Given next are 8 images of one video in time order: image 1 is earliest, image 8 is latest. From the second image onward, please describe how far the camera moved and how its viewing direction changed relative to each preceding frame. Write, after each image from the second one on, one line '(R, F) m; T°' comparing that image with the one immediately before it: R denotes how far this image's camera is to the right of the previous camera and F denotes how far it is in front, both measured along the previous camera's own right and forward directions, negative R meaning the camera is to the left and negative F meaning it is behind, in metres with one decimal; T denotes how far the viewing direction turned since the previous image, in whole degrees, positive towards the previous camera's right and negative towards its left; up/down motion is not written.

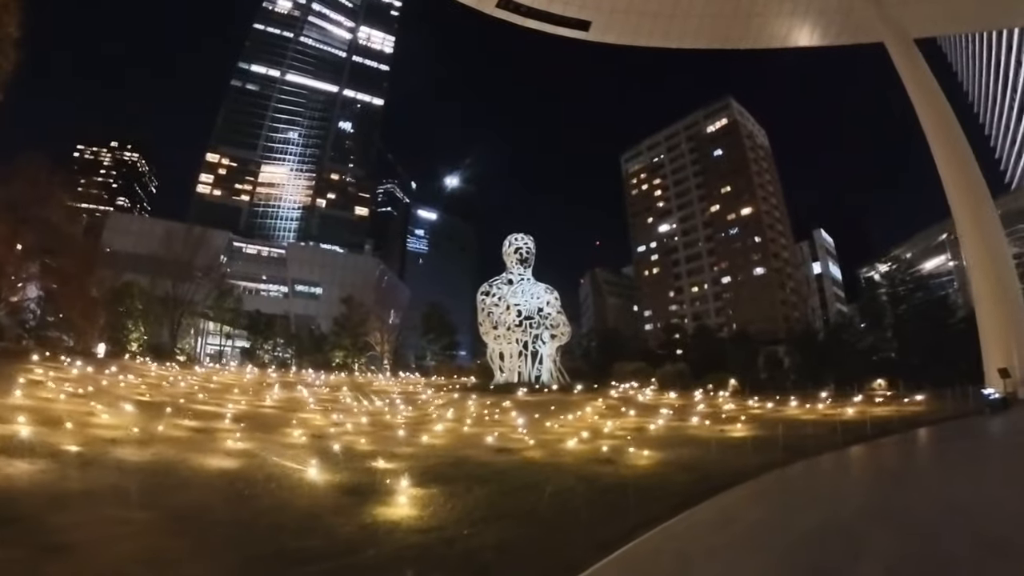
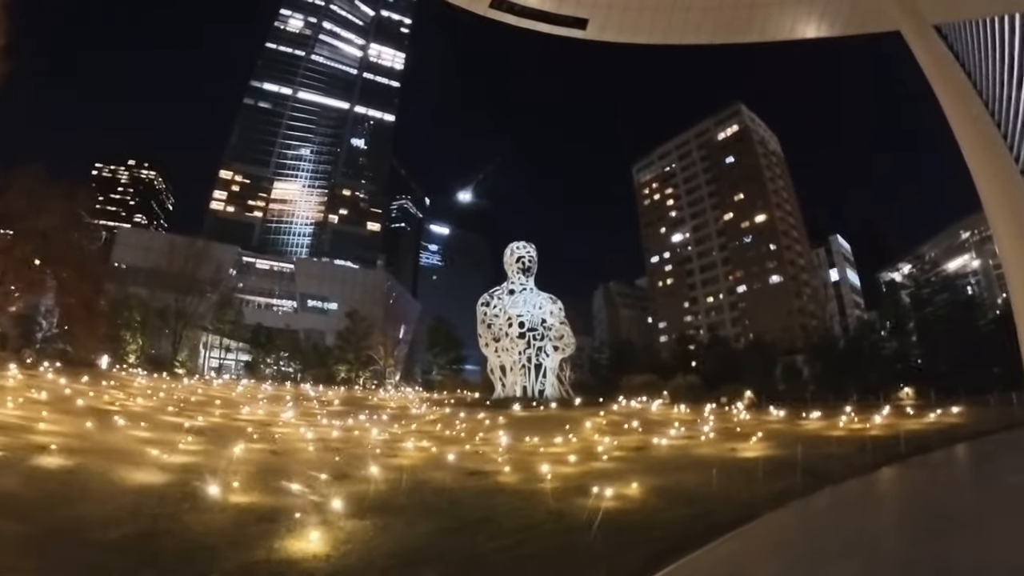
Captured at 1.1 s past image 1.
(+0.4, +1.0) m; -1°
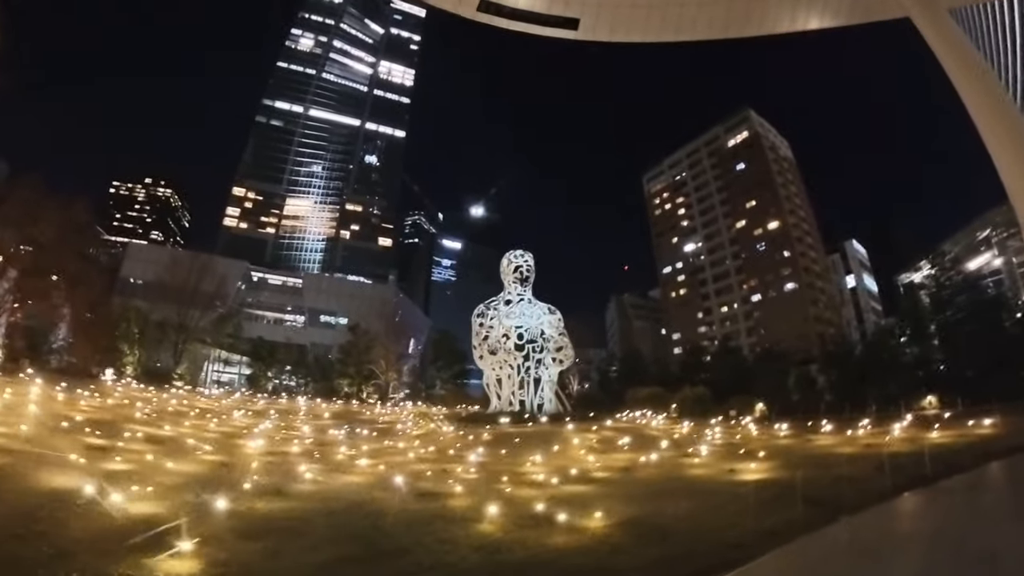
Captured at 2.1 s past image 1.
(+0.6, +1.0) m; -1°
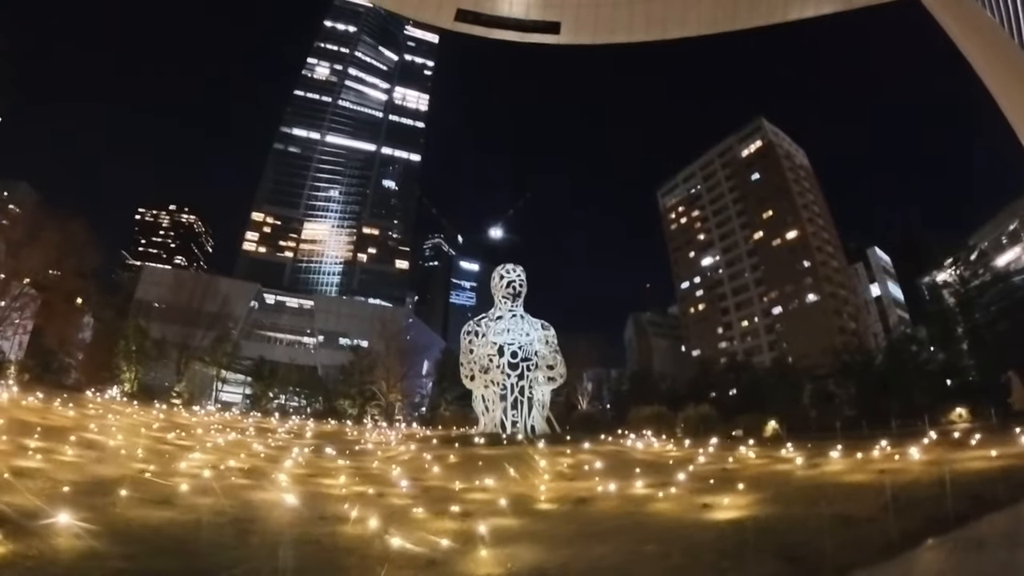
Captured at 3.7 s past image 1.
(+1.0, +1.3) m; -2°
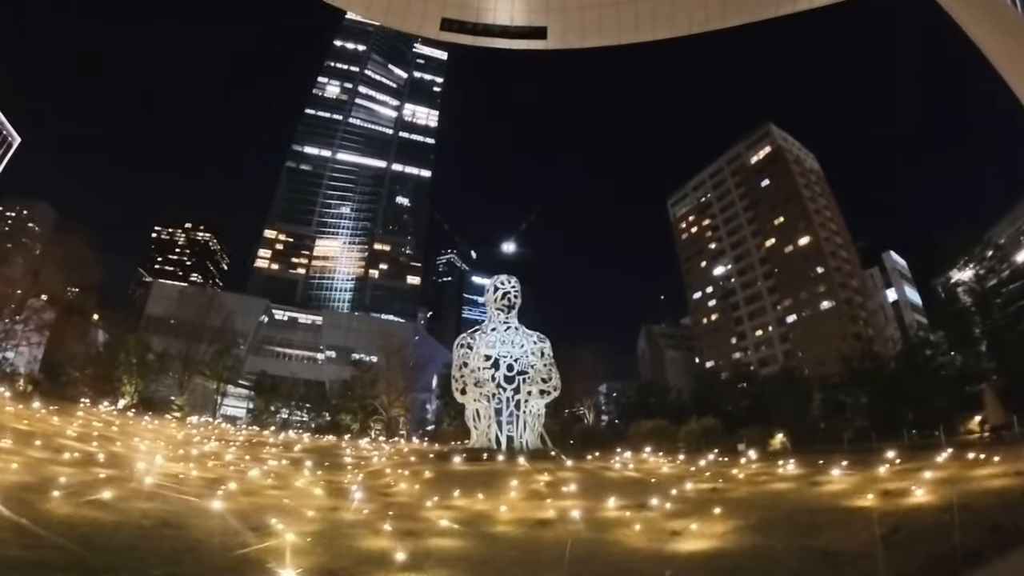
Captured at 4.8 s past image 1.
(+0.6, +0.8) m; -1°
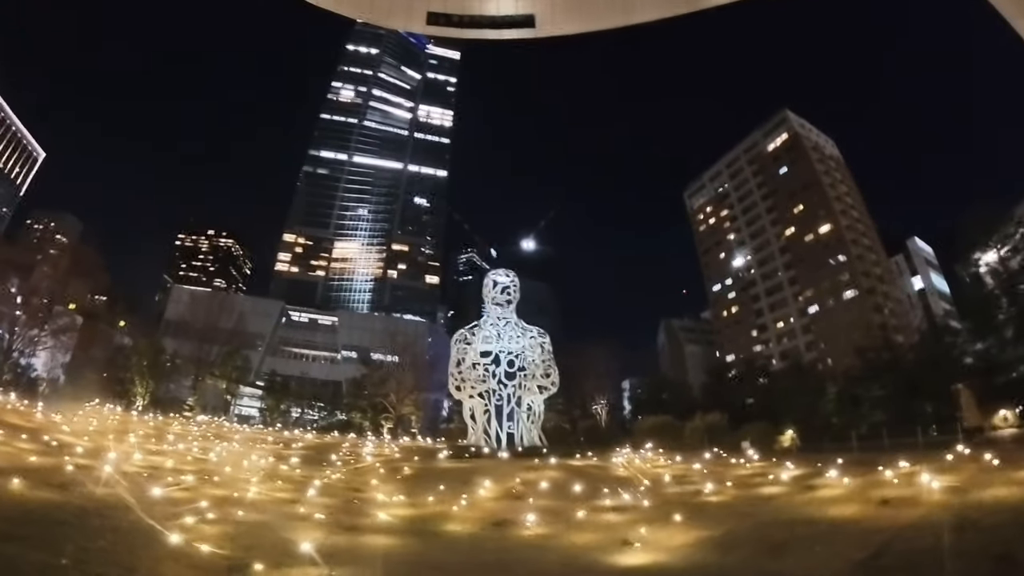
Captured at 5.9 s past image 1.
(+0.7, +0.8) m; -2°
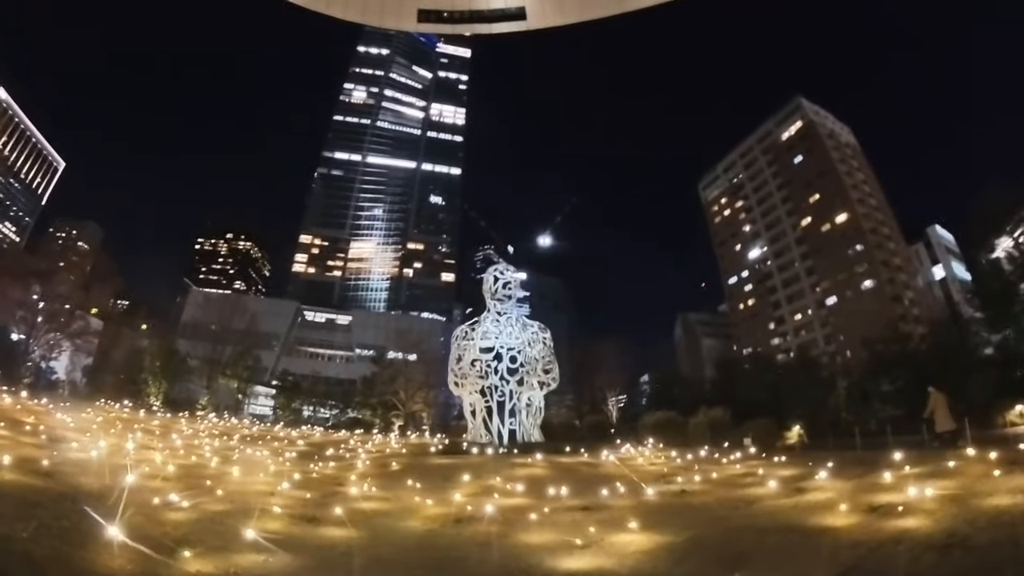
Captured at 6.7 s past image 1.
(+0.5, +0.5) m; -2°
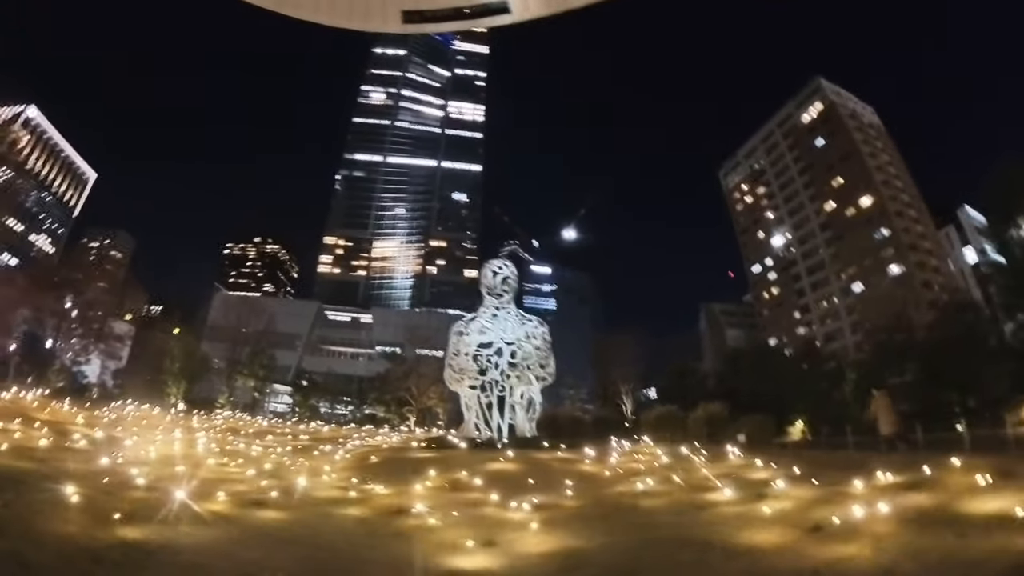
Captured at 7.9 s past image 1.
(+0.9, +0.6) m; -2°
